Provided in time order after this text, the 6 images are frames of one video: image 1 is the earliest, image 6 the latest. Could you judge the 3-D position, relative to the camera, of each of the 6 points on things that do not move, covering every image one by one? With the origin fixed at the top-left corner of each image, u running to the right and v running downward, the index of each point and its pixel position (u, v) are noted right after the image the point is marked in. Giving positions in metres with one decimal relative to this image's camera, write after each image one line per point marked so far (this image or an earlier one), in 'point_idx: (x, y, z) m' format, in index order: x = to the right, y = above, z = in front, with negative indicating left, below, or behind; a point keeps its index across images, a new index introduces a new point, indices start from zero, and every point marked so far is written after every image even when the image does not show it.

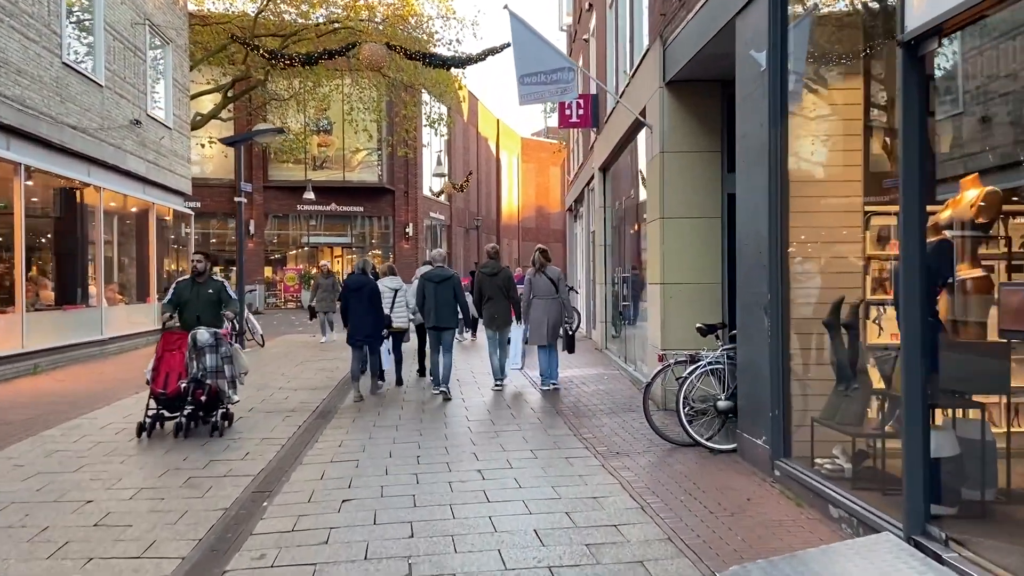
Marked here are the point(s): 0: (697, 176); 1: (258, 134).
0: (+1.9, +1.2, +8.0) m
1: (-5.2, +3.1, +15.5) m
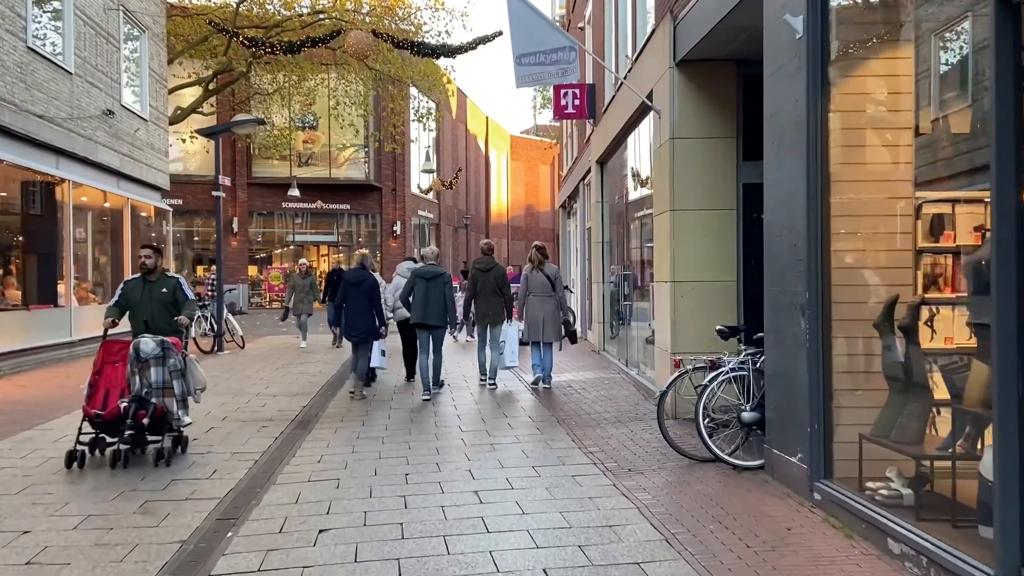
0: (+1.9, +1.2, +7.3) m
1: (-5.3, +3.1, +14.8) m
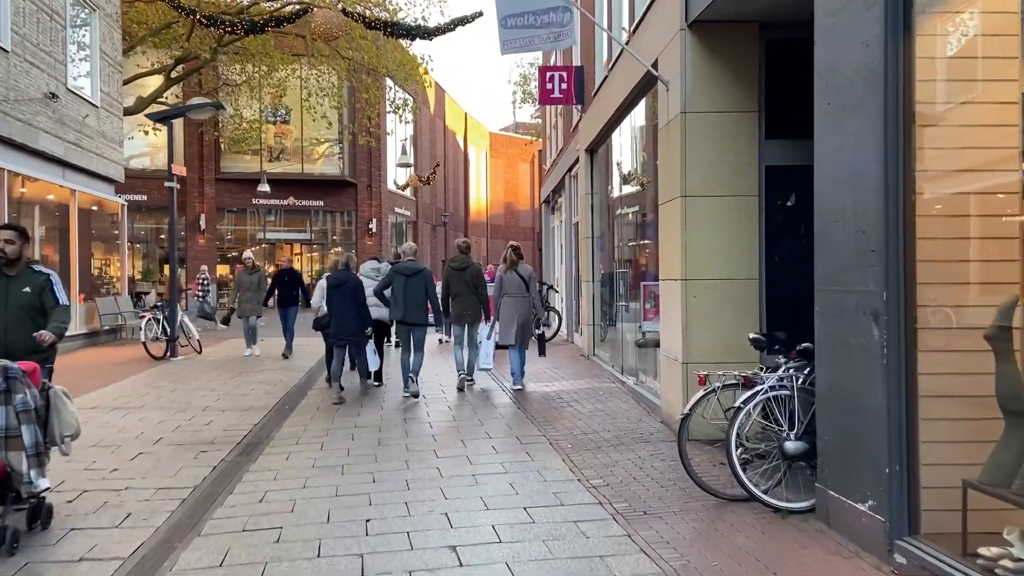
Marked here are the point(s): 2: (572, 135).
0: (+1.8, +1.2, +6.3) m
1: (-5.6, +3.1, +13.5) m
2: (+1.1, +2.8, +14.0) m
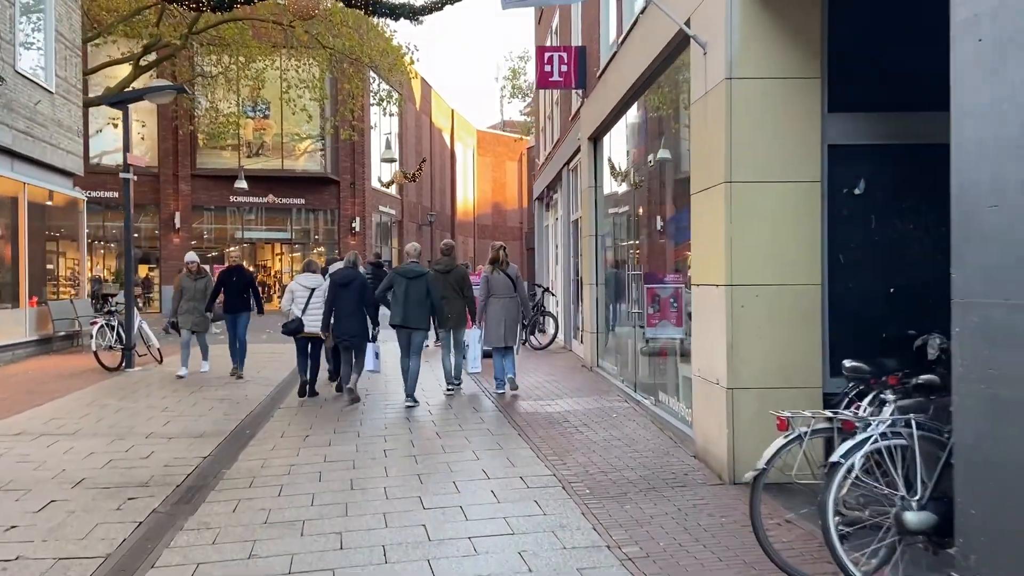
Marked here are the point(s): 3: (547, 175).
0: (+1.8, +1.1, +5.1) m
1: (-5.7, +3.1, +12.2) m
2: (+1.0, +2.8, +12.7) m
3: (+0.8, +2.4, +16.6) m
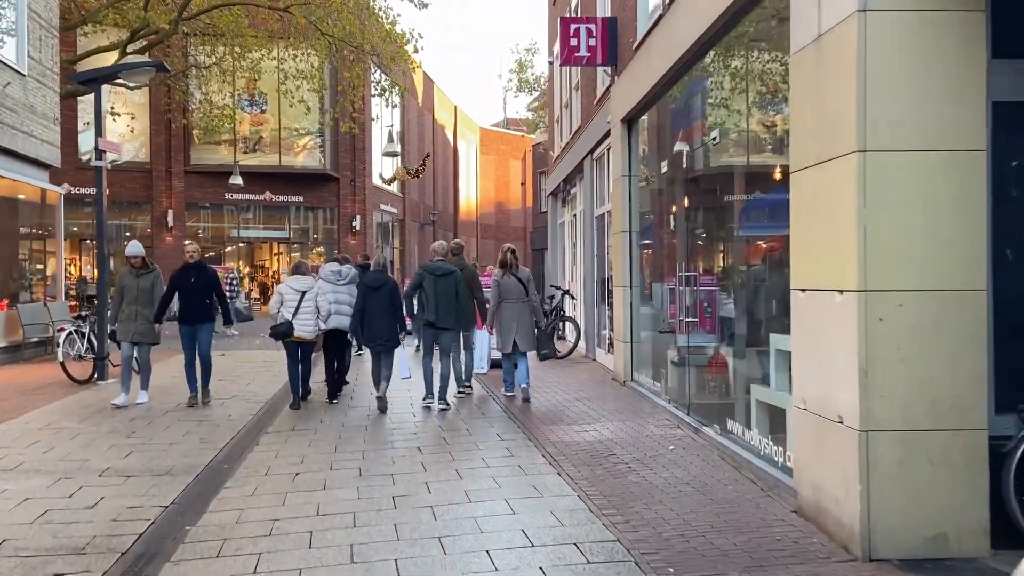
0: (+2.1, +1.1, +3.8) m
1: (-5.5, +3.1, +10.9) m
2: (+1.3, +2.7, +11.4) m
3: (+1.0, +2.4, +15.3) m
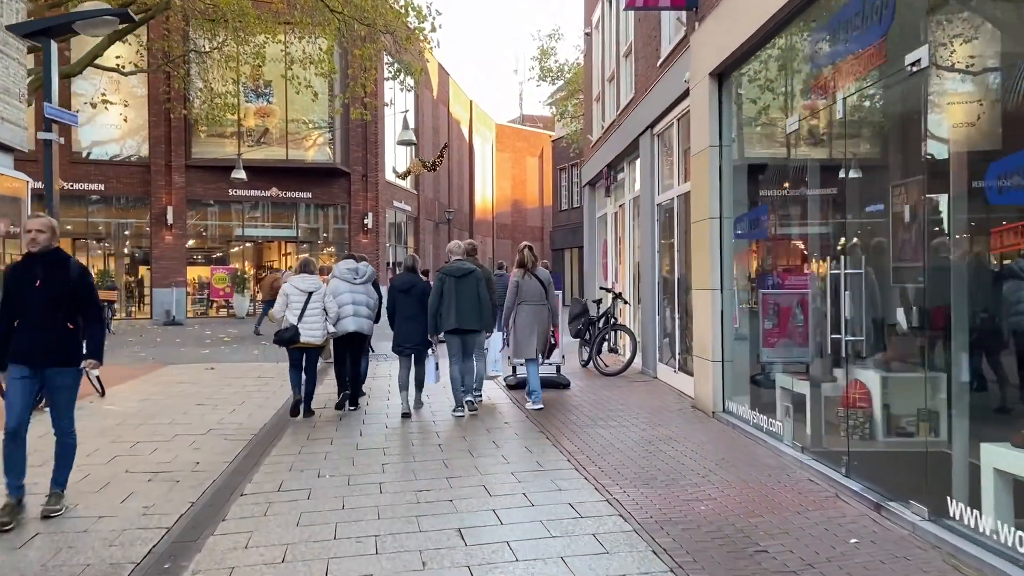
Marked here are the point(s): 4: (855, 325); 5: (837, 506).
0: (+2.5, +1.1, +1.6) m
1: (-4.9, +3.0, +8.8) m
2: (+1.8, +2.7, +9.3) m
3: (+1.7, +2.3, +13.2) m
4: (+2.3, -0.3, +5.5) m
5: (+1.9, -1.3, +4.6) m
